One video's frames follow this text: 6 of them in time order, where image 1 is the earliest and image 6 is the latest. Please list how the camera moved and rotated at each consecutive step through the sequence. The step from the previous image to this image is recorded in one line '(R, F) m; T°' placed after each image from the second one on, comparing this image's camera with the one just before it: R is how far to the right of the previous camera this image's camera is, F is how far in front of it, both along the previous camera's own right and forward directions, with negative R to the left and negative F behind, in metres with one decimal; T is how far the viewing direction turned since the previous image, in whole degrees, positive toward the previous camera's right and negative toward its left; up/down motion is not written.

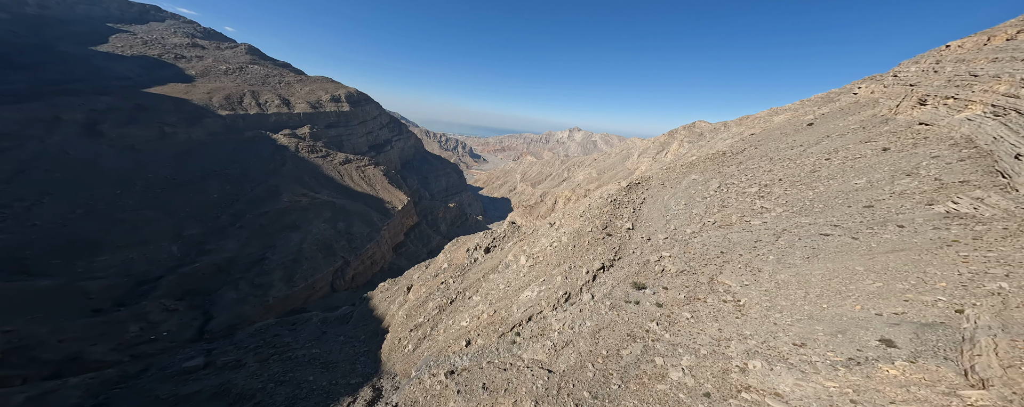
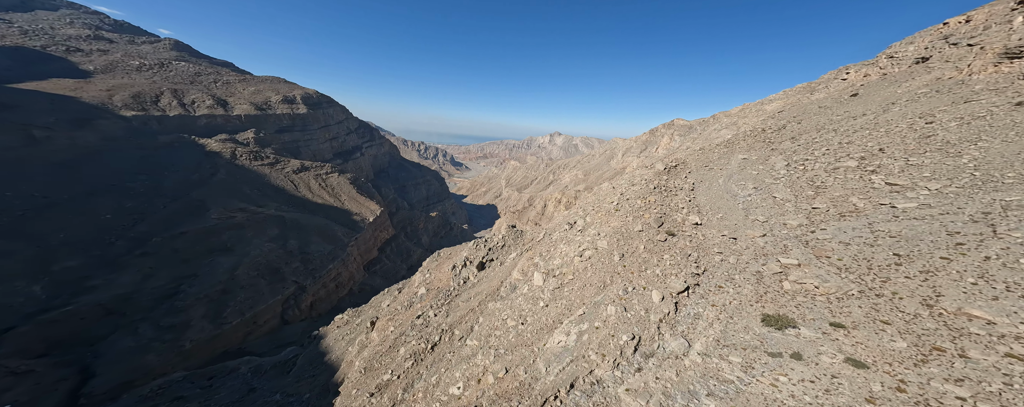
(-1.2, +5.2) m; +5°
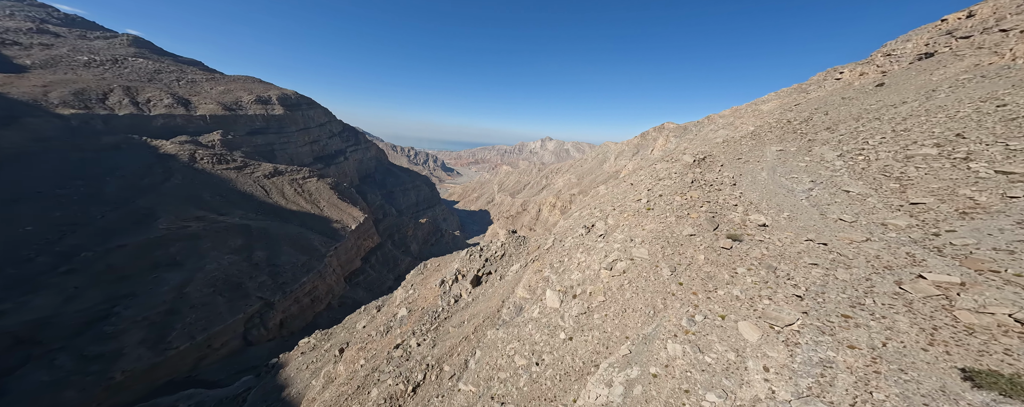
(-0.6, +2.6) m; +3°
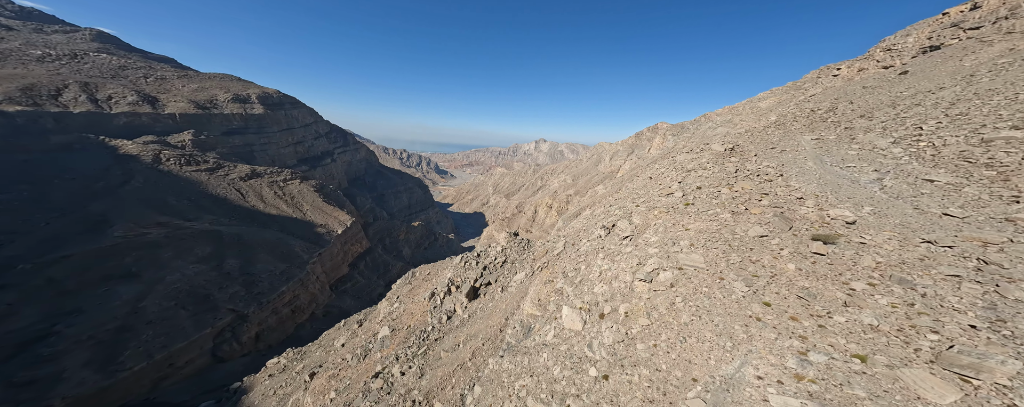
(-0.4, +1.9) m; +2°
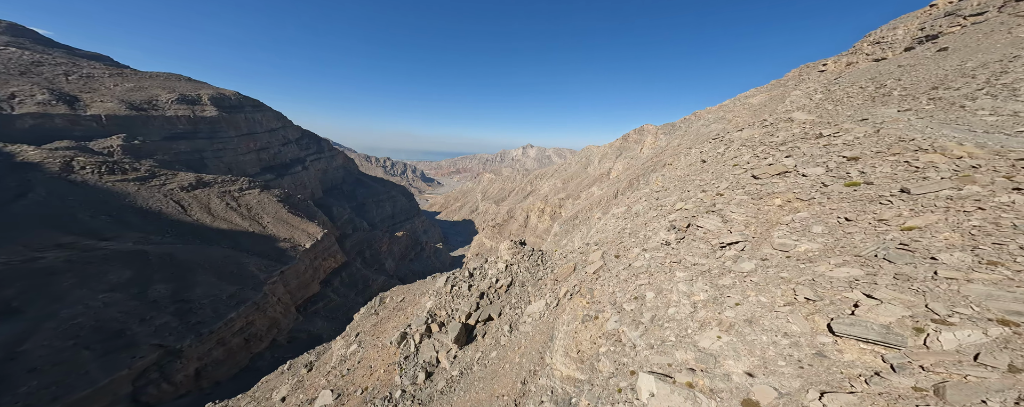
(-0.7, +3.6) m; +4°
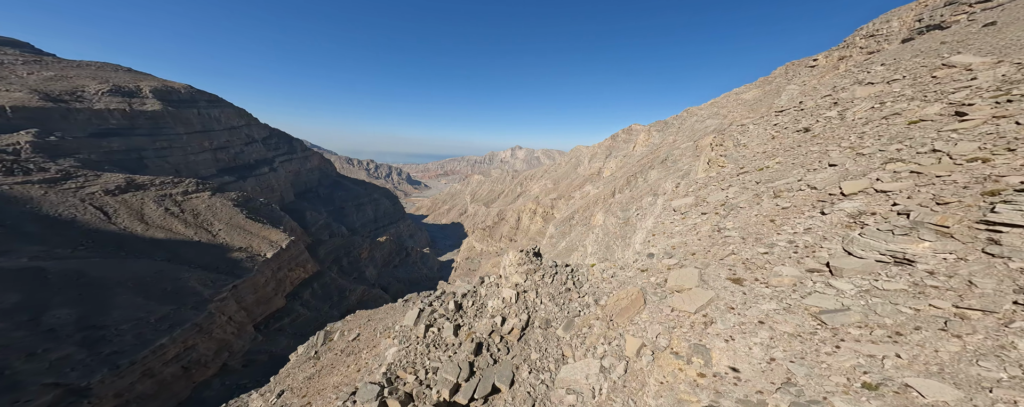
(-0.6, +3.3) m; +4°
